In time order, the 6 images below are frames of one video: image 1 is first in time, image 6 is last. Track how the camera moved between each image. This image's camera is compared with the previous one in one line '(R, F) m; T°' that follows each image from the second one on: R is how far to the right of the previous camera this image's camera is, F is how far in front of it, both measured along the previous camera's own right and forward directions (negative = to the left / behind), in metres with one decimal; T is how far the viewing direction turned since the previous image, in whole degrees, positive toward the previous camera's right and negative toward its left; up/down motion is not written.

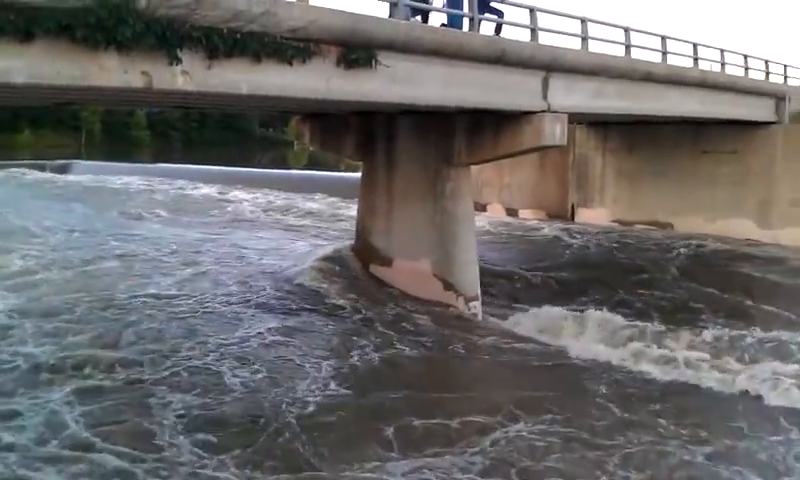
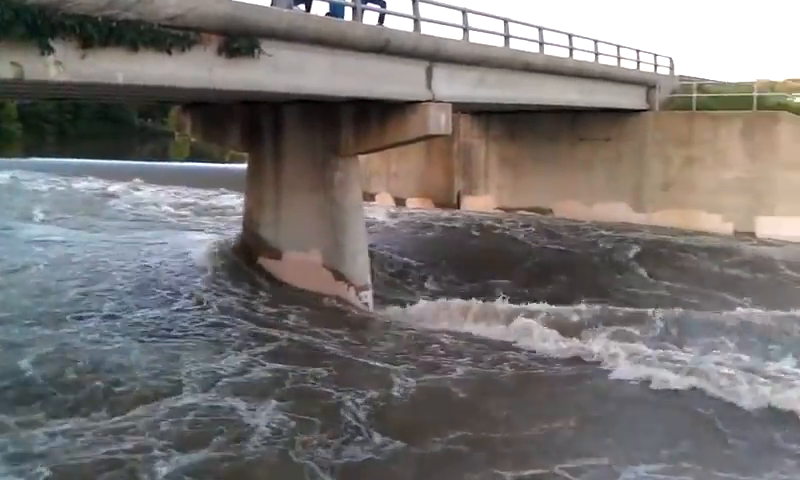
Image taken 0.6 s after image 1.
(-1.8, +3.5) m; +10°
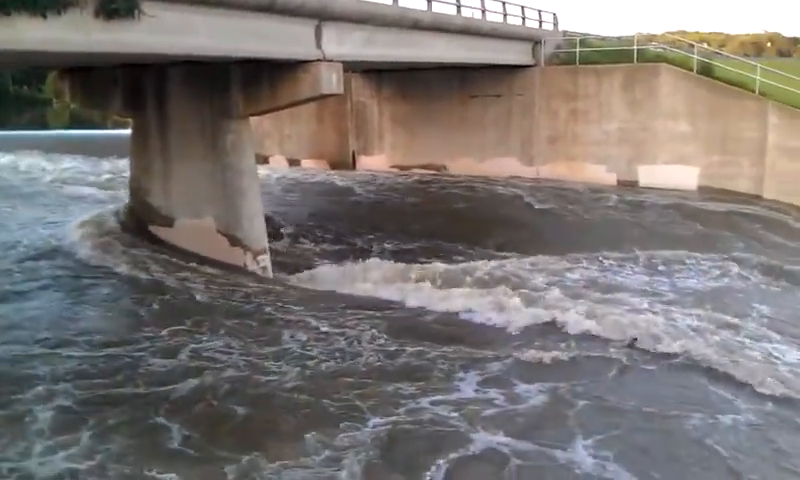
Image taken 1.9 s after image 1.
(0.0, 0.0) m; +7°
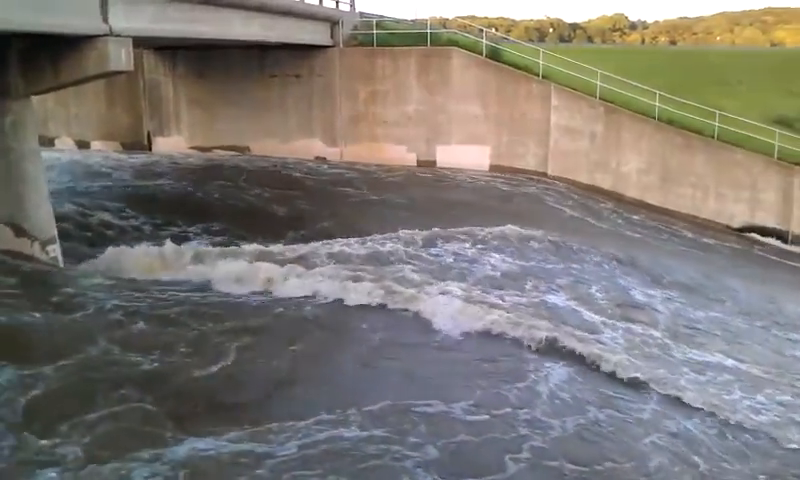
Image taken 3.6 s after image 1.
(-0.3, +0.4) m; +13°
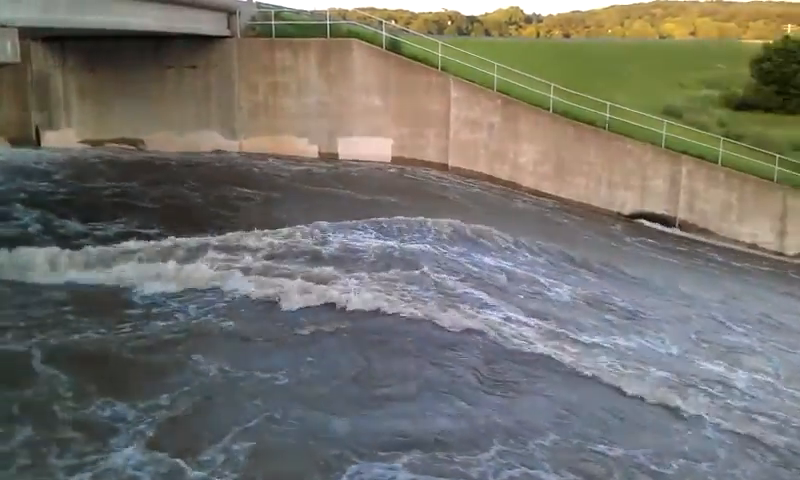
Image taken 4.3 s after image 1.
(-0.3, +0.1) m; +7°
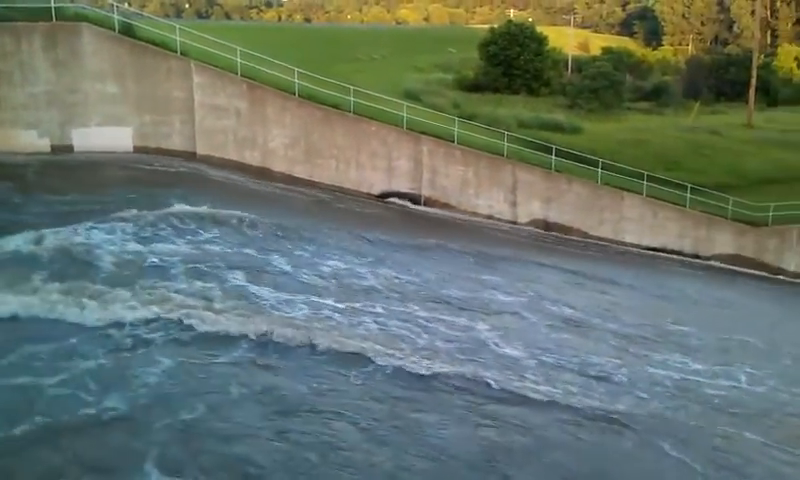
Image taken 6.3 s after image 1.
(-1.0, +0.3) m; +17°
